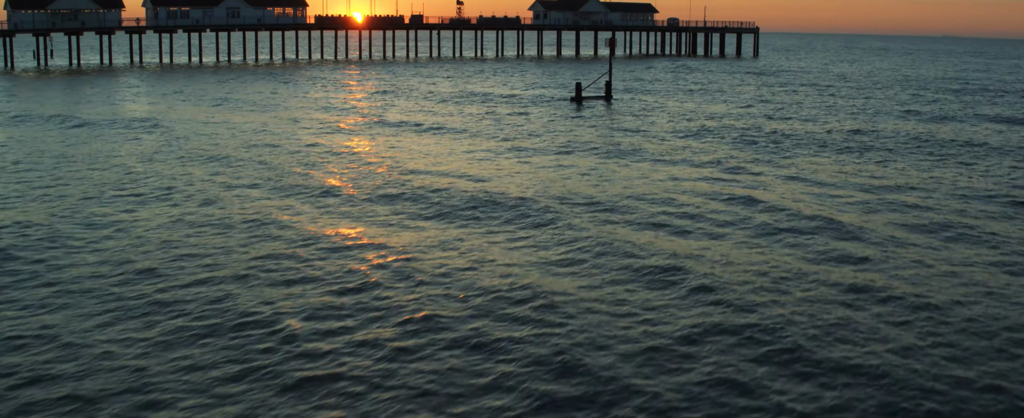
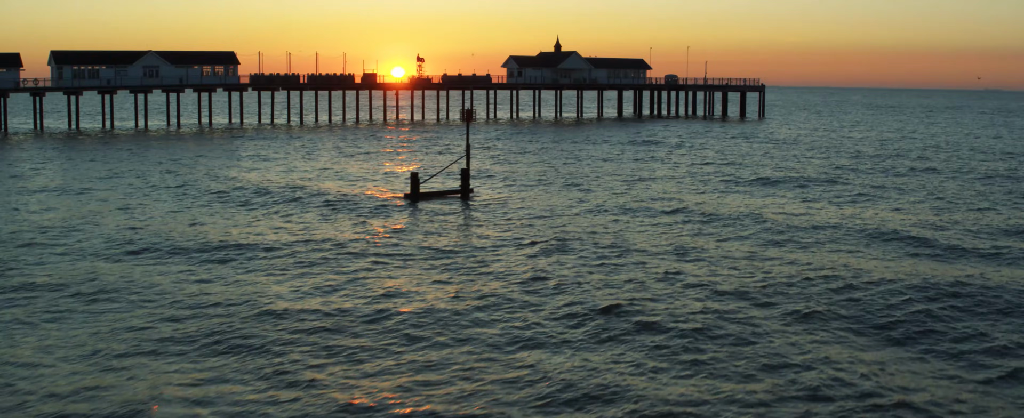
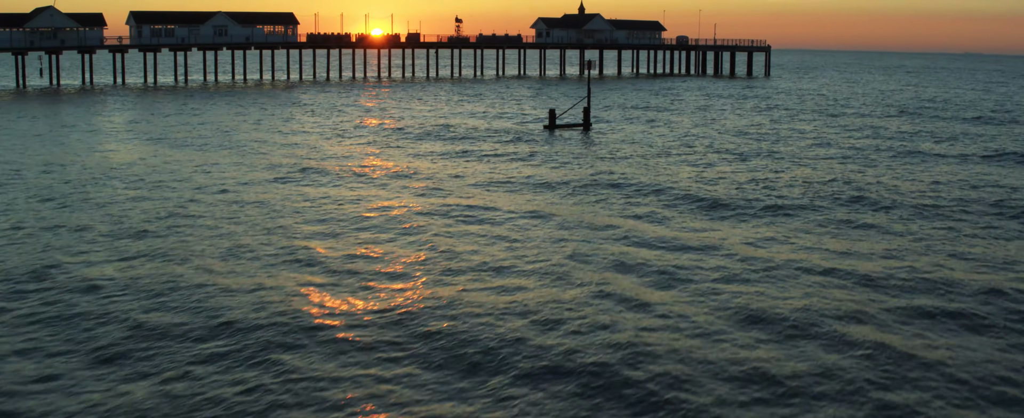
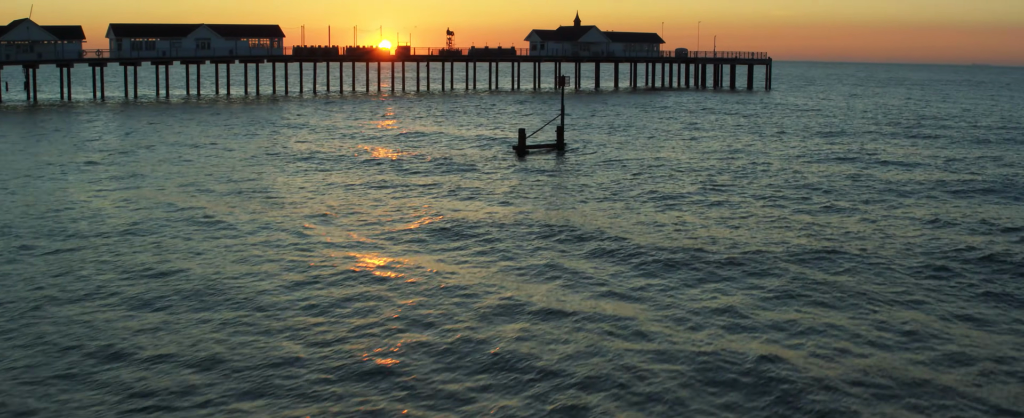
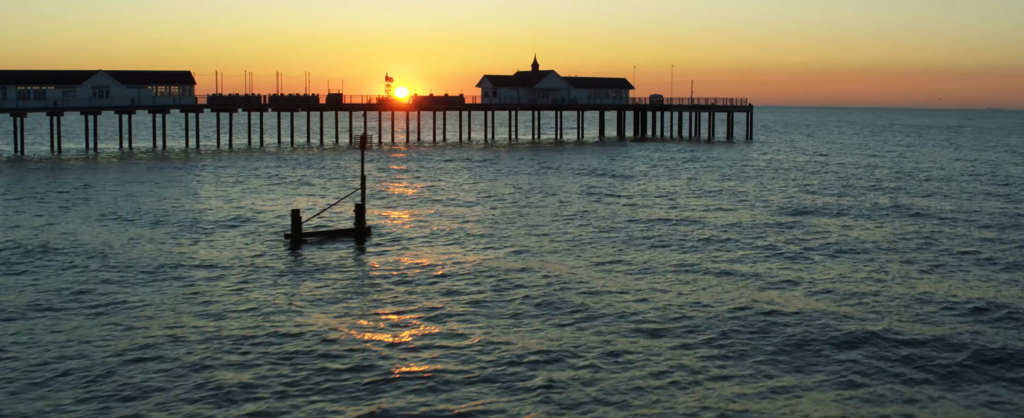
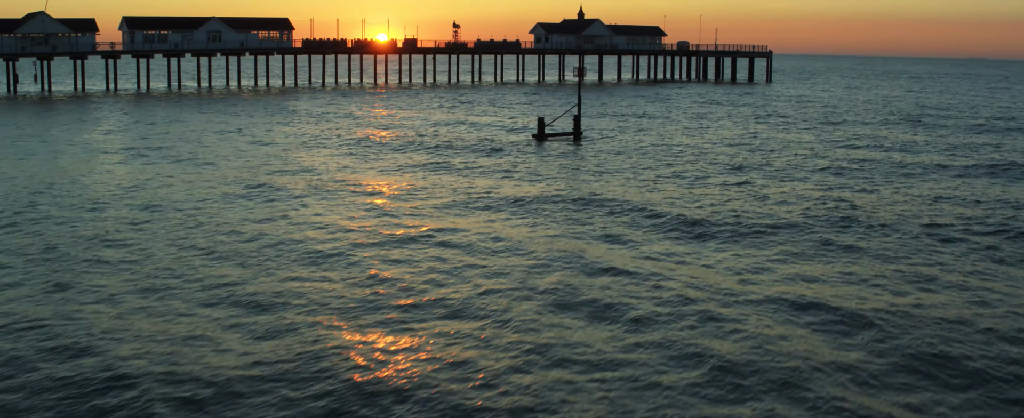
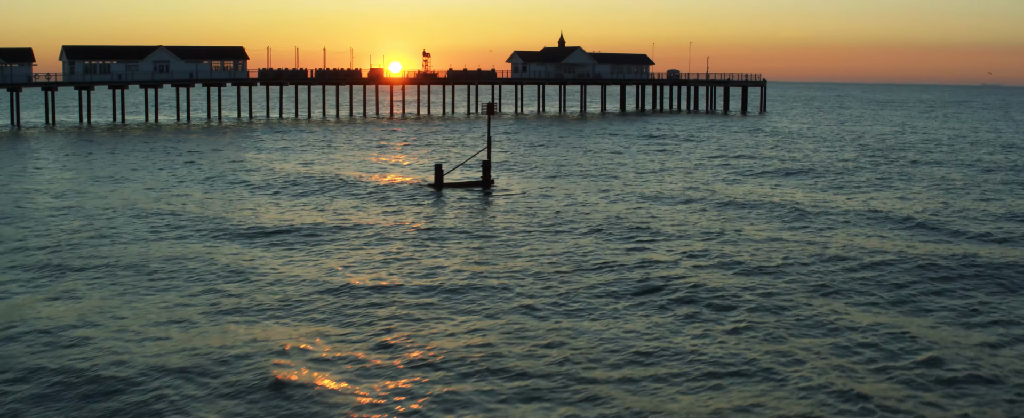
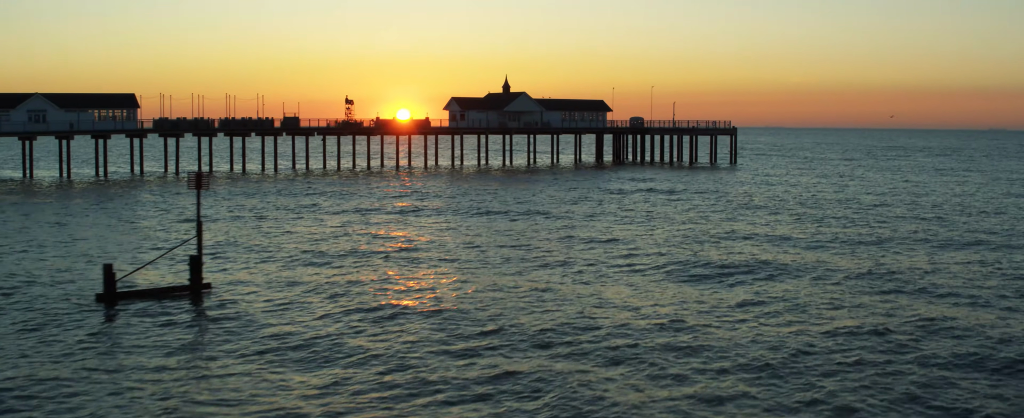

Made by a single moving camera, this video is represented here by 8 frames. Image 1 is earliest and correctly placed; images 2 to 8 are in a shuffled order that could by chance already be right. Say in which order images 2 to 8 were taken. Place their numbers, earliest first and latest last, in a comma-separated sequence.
3, 6, 4, 7, 2, 5, 8
